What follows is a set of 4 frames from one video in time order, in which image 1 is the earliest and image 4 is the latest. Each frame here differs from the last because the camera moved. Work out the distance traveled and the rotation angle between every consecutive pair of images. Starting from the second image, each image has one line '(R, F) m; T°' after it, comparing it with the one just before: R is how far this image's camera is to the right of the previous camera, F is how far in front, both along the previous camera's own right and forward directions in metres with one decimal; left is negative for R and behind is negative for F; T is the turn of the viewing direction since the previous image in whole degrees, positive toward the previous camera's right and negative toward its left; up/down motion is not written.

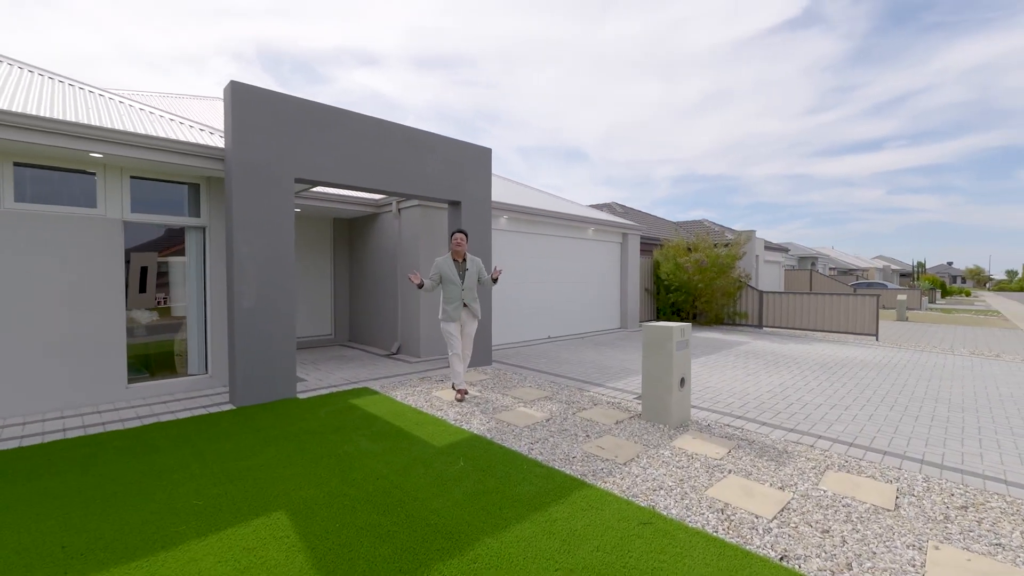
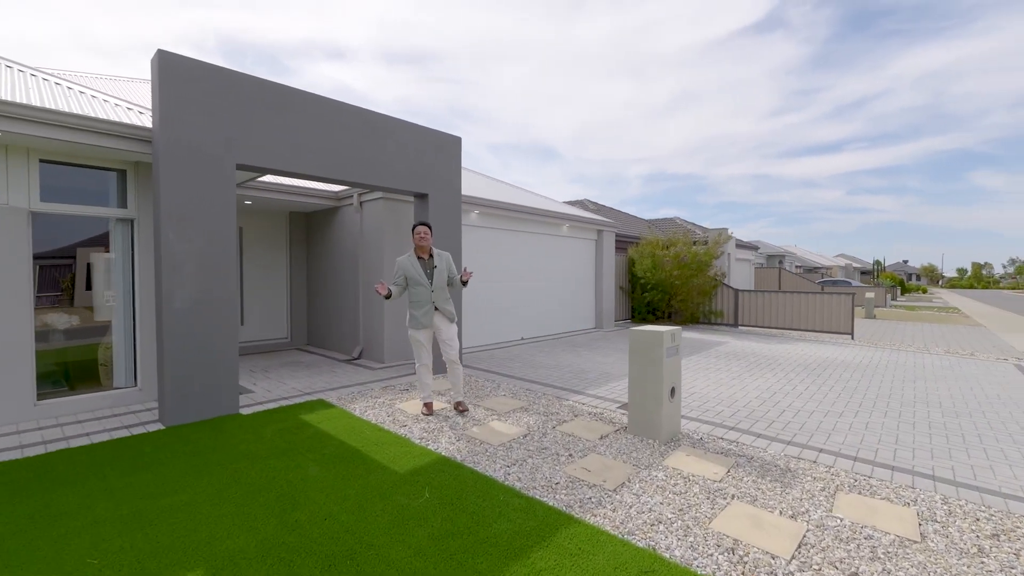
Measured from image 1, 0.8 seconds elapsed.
(0.0, +0.4) m; +4°
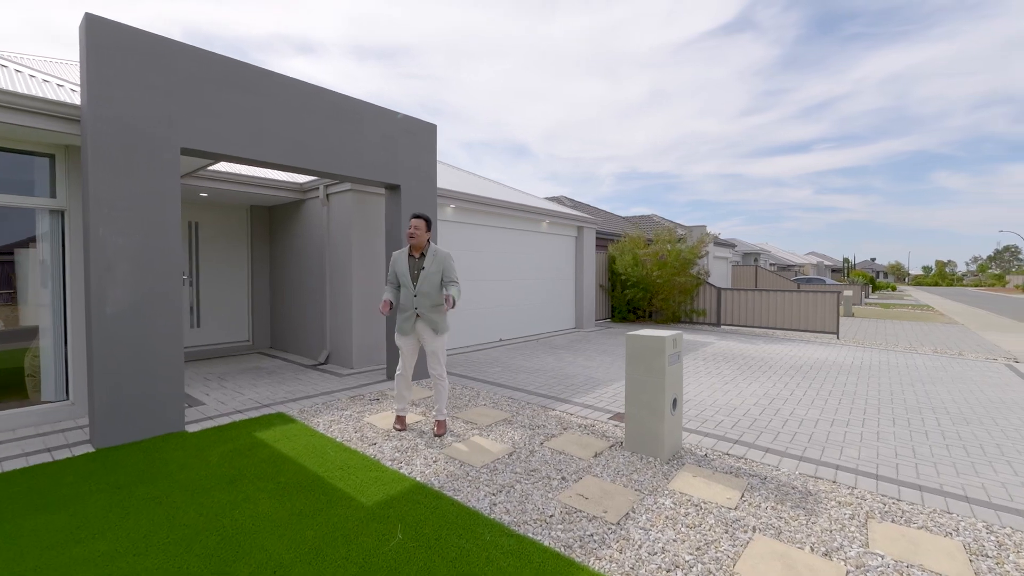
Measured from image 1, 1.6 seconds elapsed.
(-0.1, +0.4) m; +3°
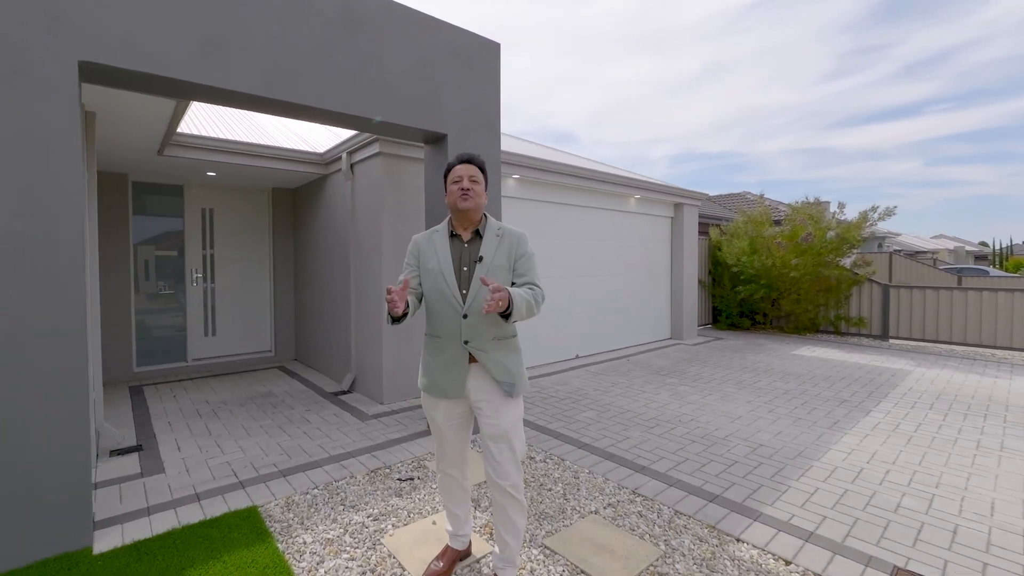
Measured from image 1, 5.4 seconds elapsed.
(-0.5, +2.2) m; -7°
